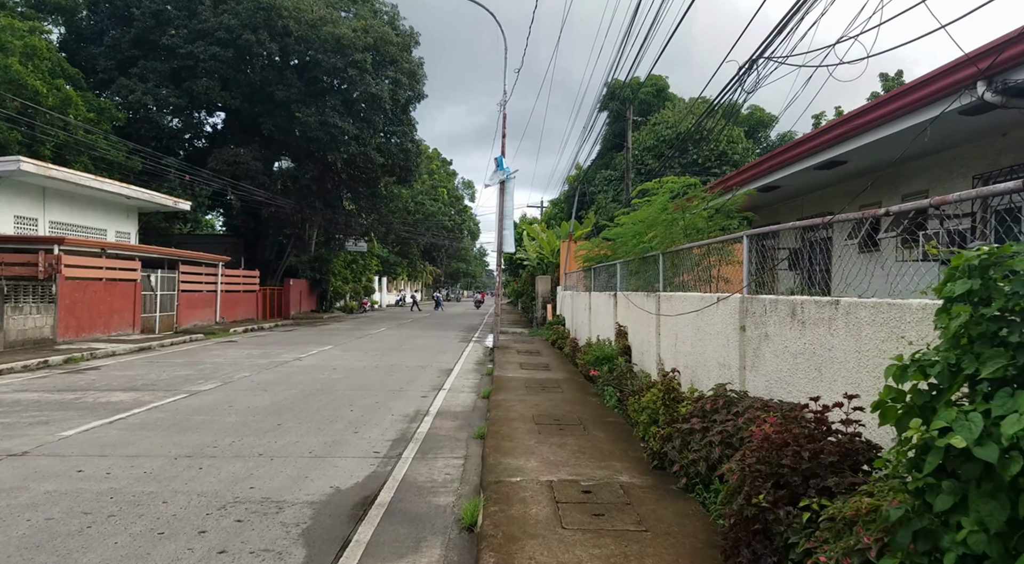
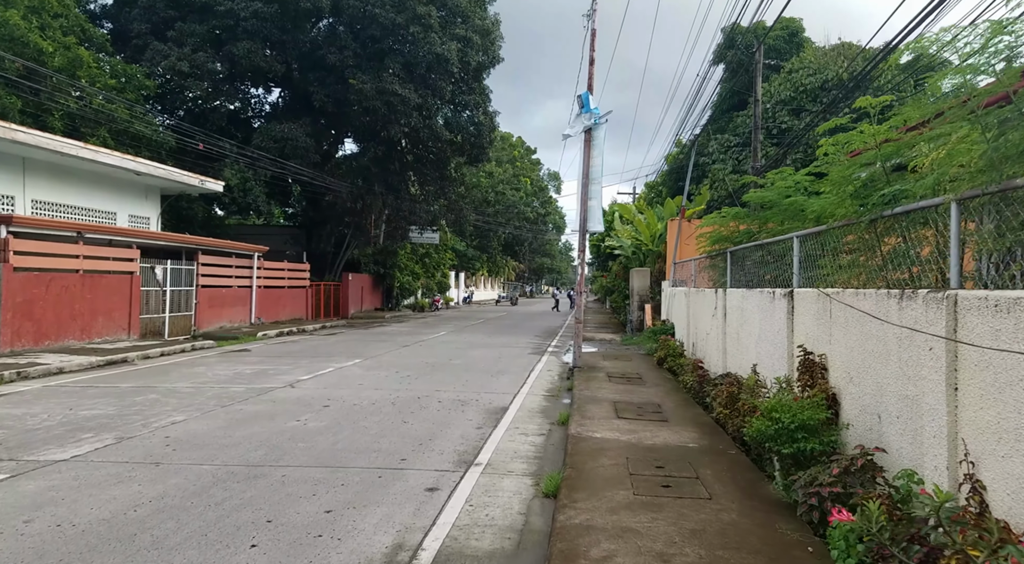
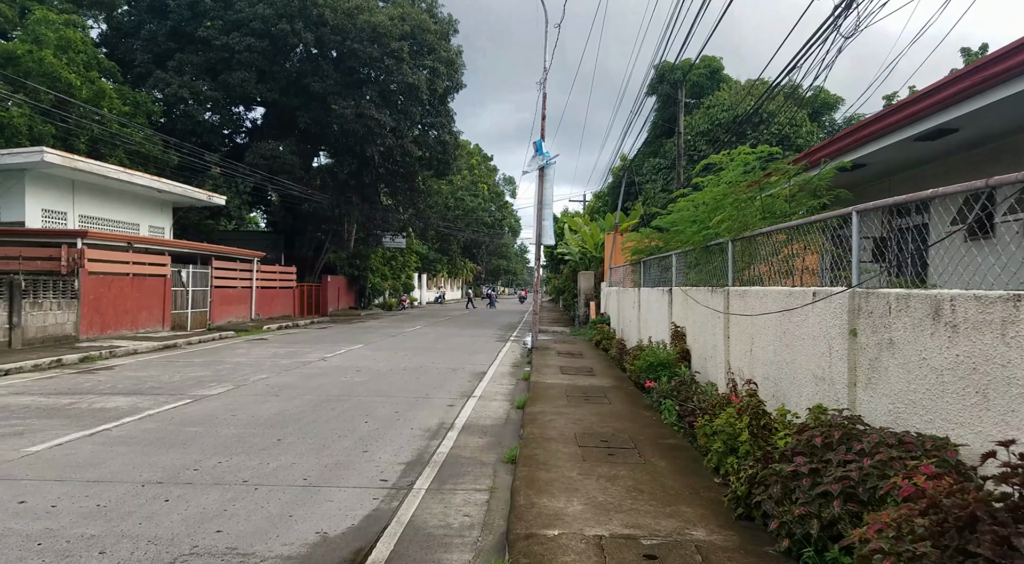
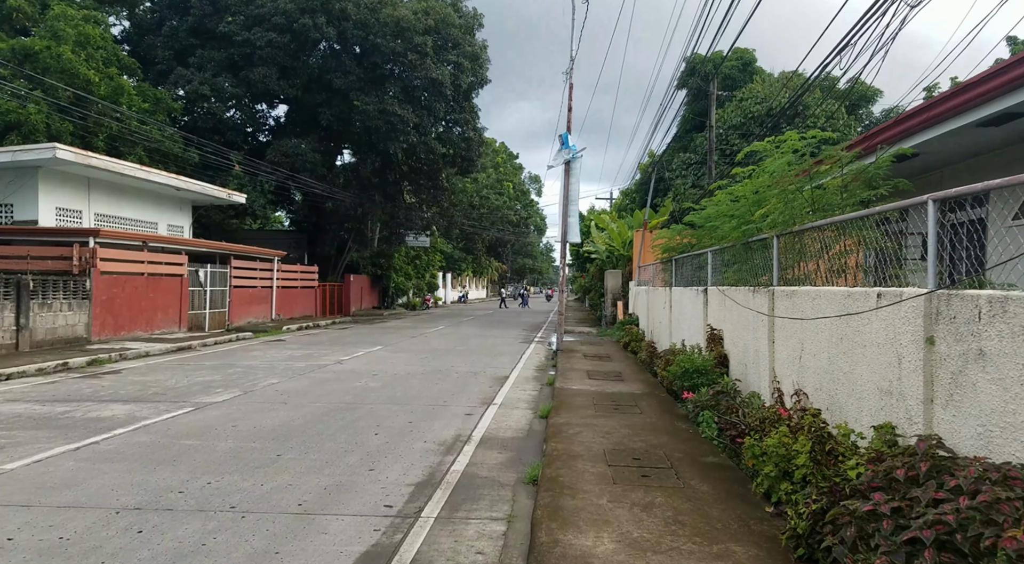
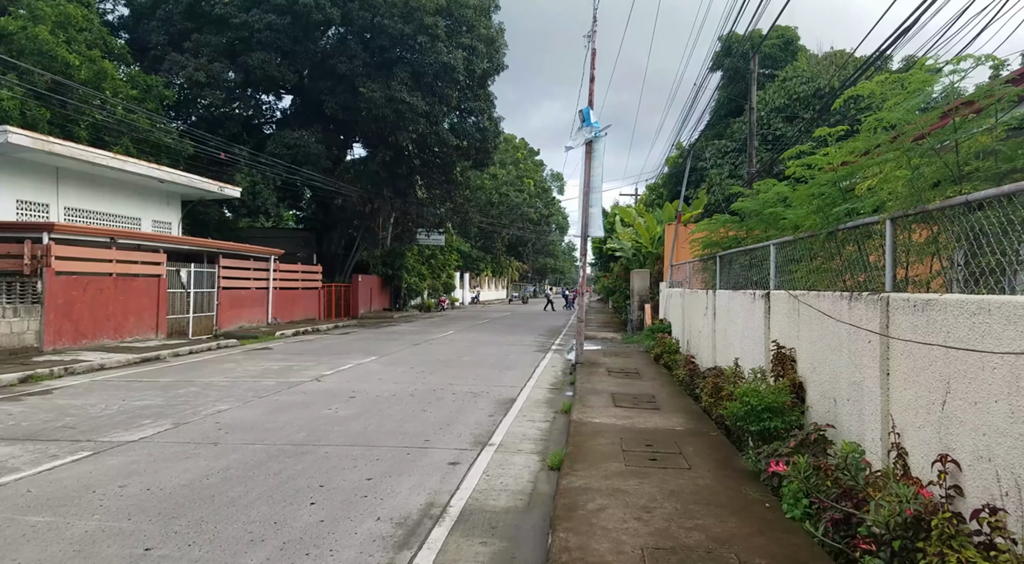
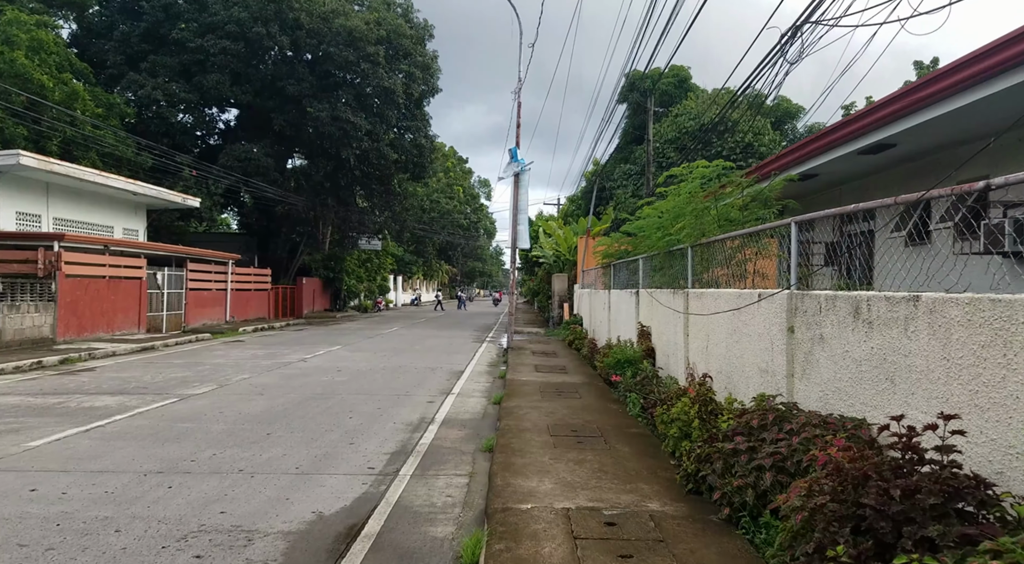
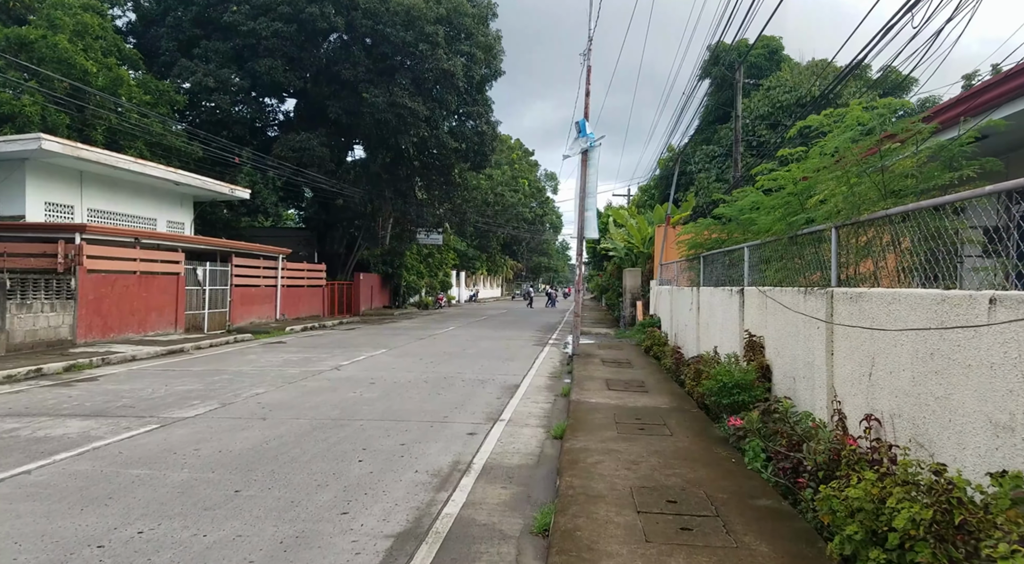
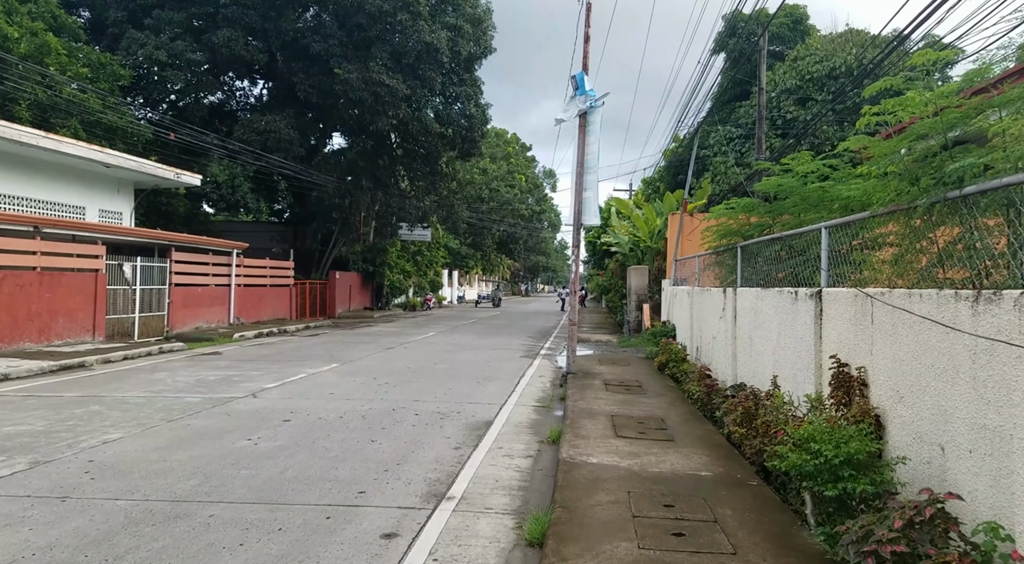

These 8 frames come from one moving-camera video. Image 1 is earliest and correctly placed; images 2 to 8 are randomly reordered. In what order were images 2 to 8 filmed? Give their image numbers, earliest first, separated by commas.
6, 3, 4, 7, 5, 2, 8
